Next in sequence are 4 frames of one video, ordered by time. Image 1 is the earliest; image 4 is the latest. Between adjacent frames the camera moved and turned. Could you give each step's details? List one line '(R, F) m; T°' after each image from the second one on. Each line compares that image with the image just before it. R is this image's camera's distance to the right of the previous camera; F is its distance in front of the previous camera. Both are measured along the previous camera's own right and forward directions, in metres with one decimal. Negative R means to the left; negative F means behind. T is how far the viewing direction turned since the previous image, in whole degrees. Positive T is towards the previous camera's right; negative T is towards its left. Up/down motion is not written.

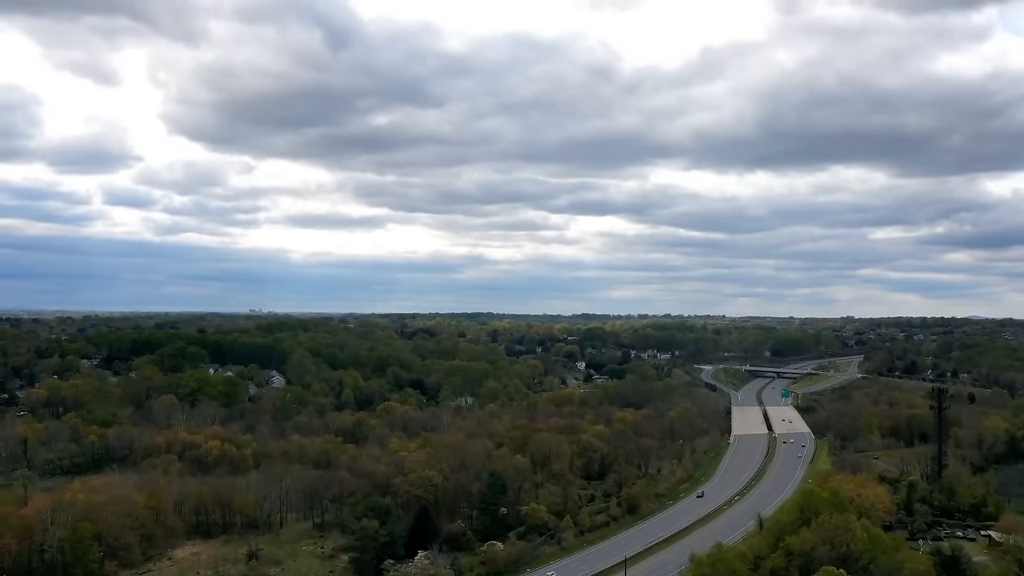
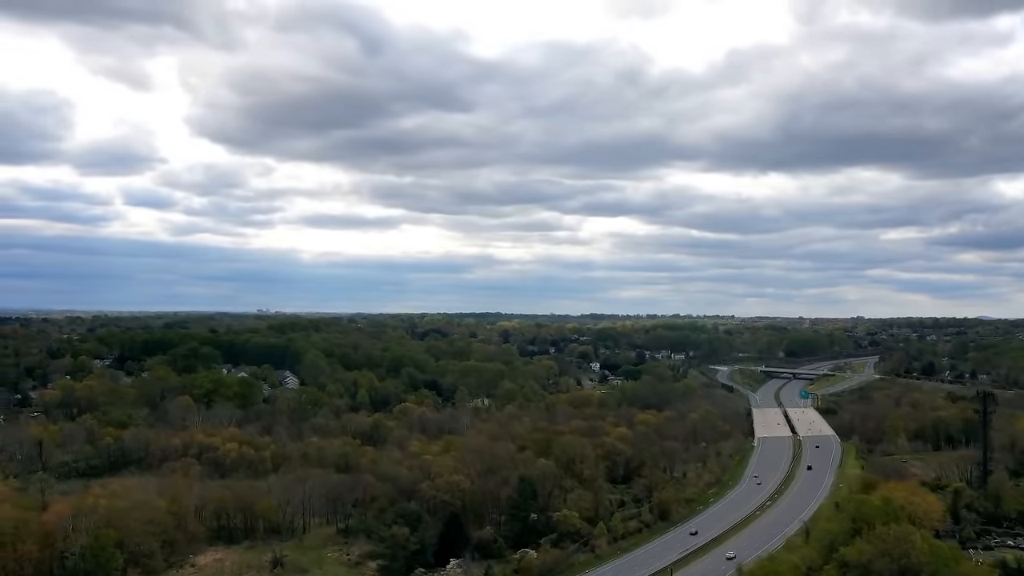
(-1.4, +1.3) m; 0°
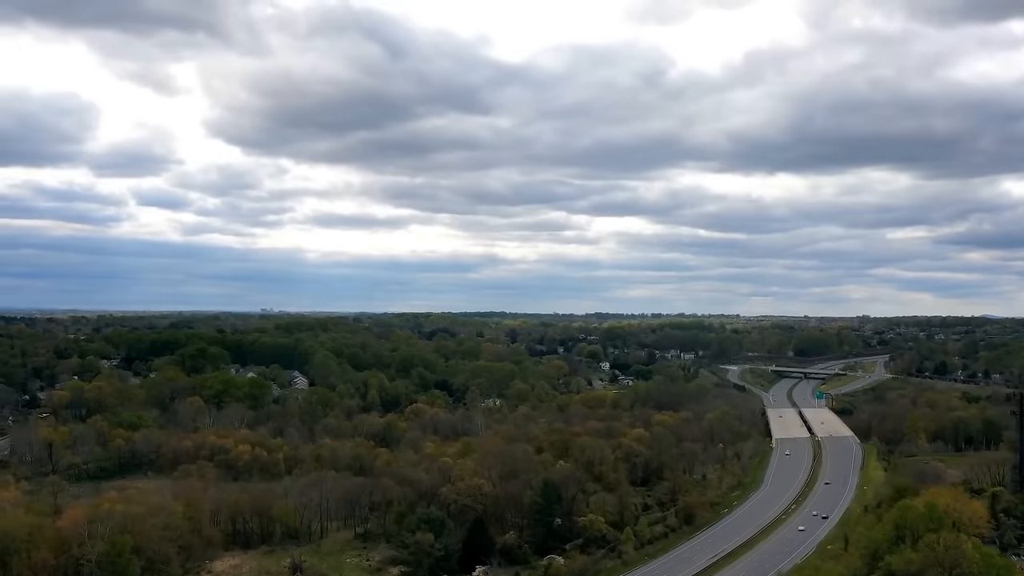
(-1.2, +1.1) m; 0°
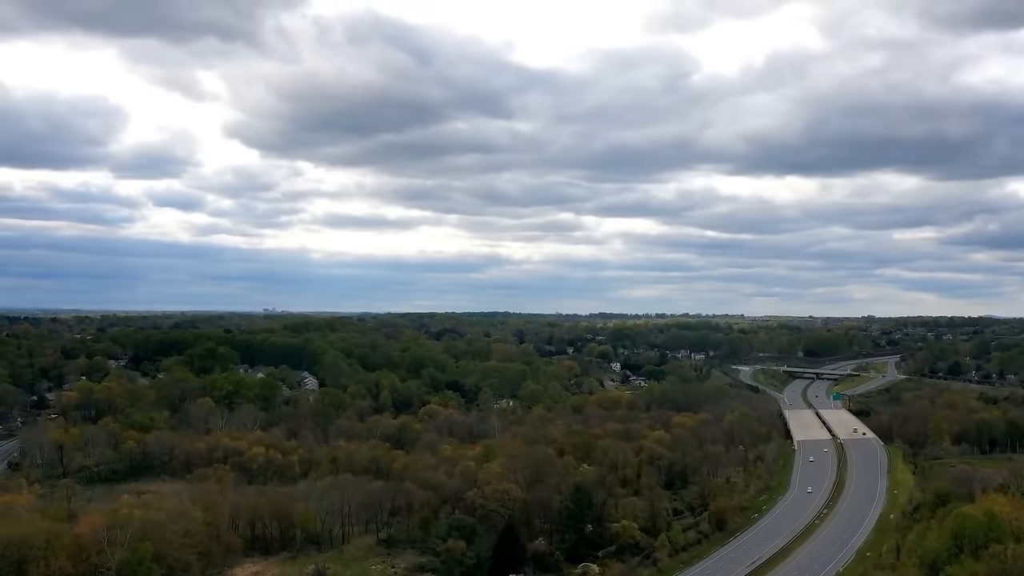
(-1.5, +1.4) m; 0°
